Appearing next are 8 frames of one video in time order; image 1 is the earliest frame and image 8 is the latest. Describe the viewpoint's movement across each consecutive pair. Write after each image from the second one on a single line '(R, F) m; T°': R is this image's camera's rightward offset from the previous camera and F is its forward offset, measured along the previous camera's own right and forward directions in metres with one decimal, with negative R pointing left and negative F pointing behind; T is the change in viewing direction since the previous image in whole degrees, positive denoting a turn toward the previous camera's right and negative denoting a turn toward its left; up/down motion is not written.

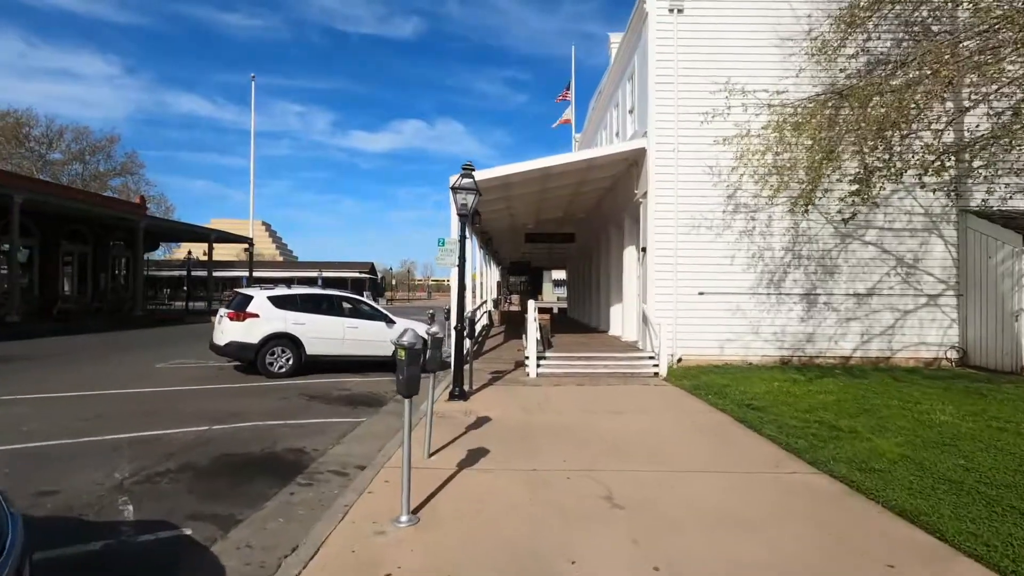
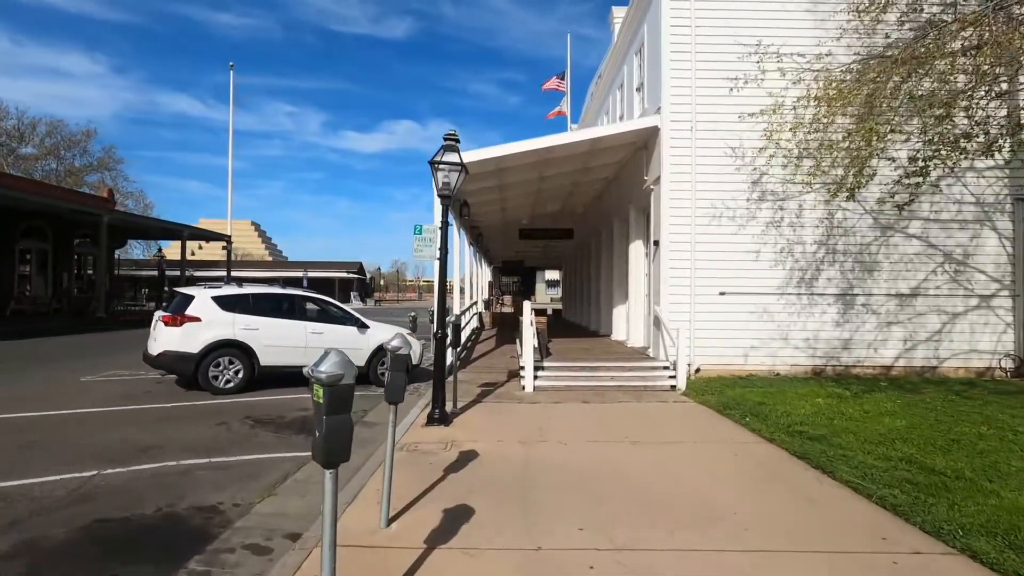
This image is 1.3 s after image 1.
(0.0, +1.8) m; +1°
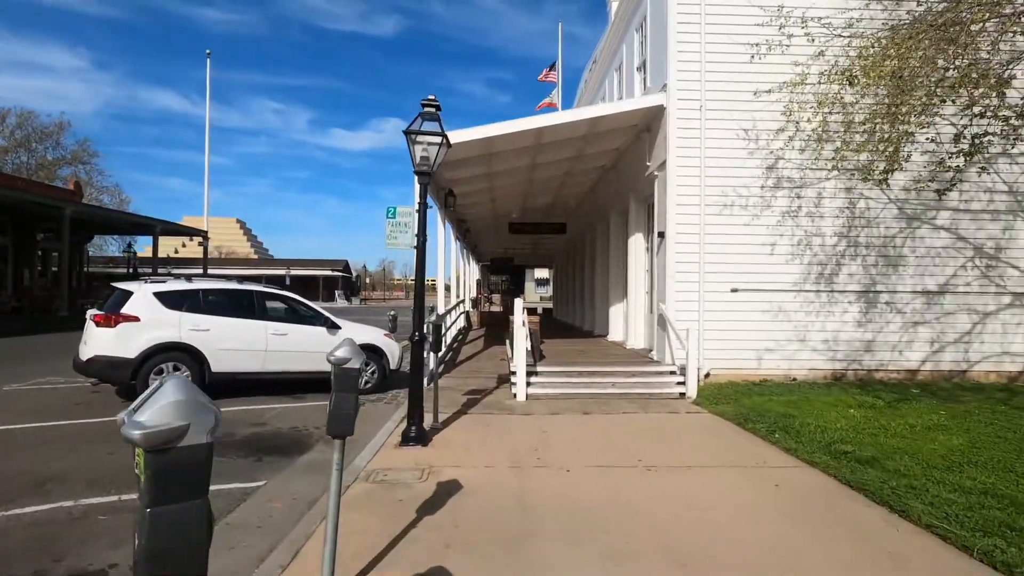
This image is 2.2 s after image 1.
(0.0, +1.2) m; +1°
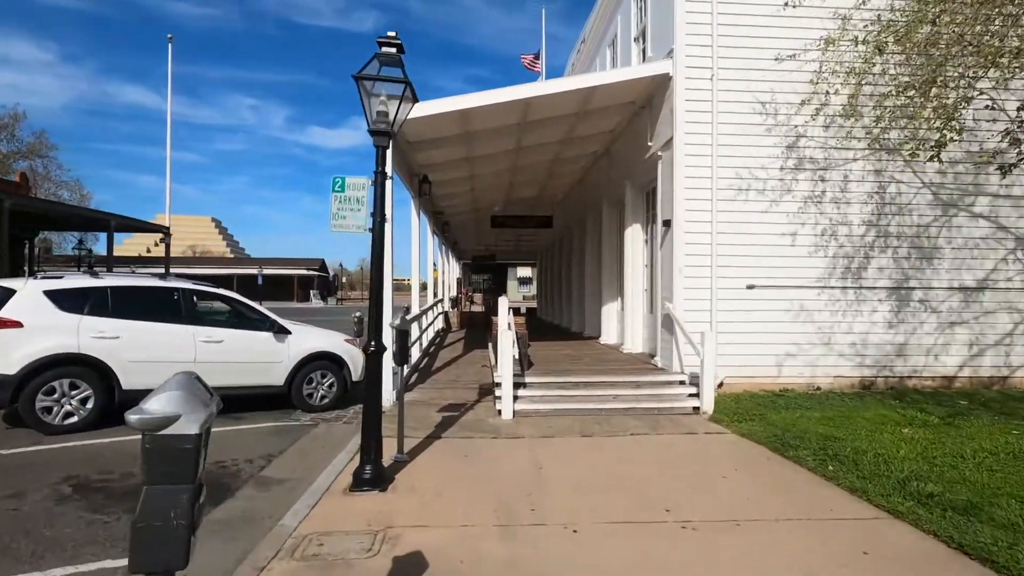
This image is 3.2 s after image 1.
(0.0, +1.5) m; +2°
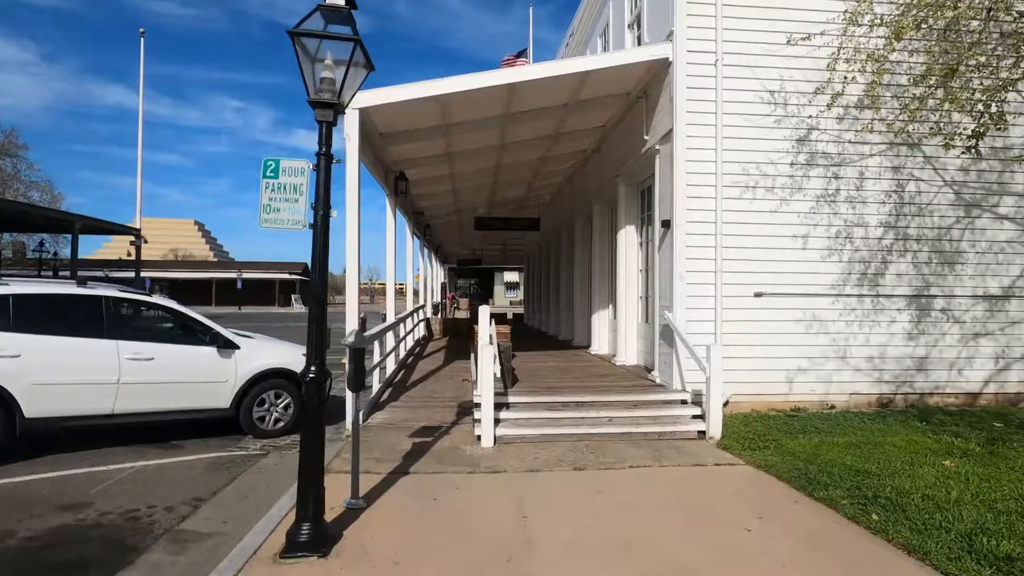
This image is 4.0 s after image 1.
(+0.1, +1.0) m; +1°
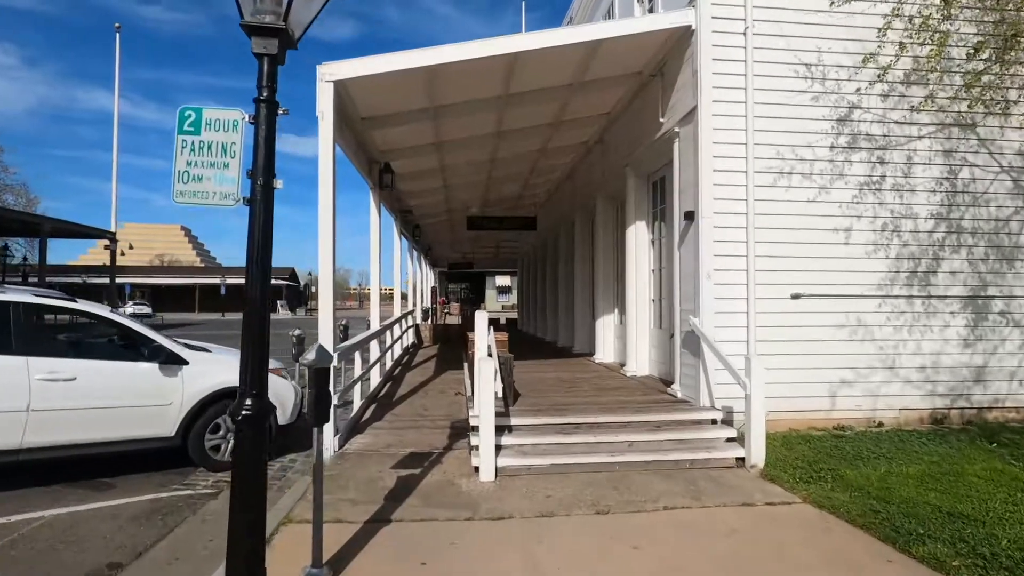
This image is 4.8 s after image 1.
(-0.1, +1.2) m; +1°
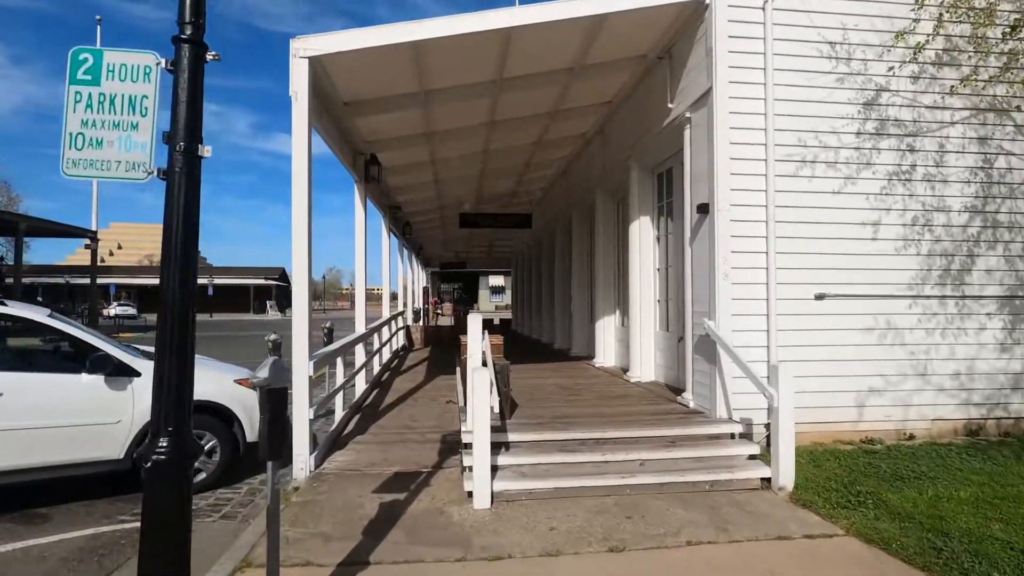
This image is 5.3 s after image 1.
(0.0, +0.7) m; +1°
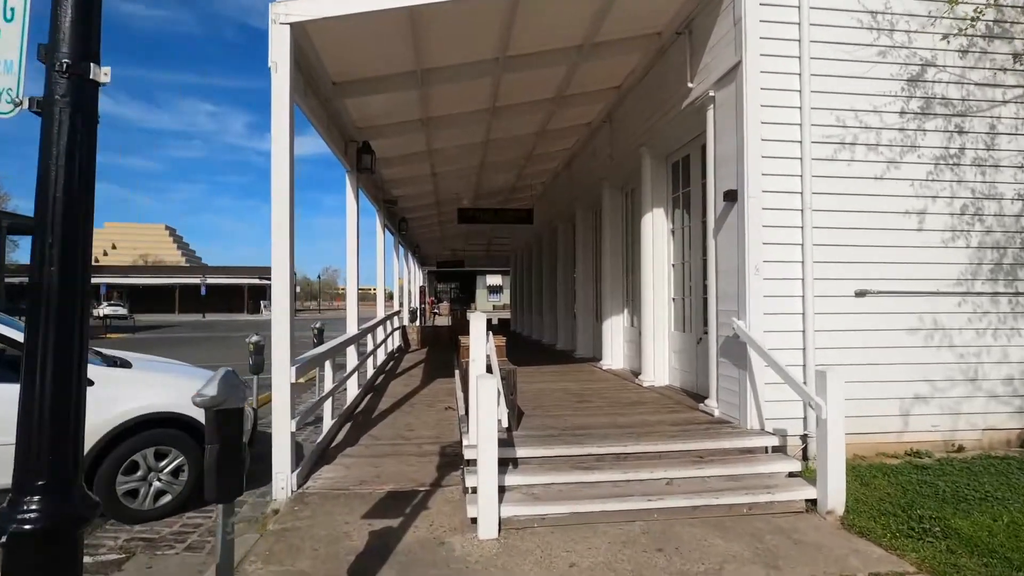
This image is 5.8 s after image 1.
(-0.1, +0.7) m; 0°
